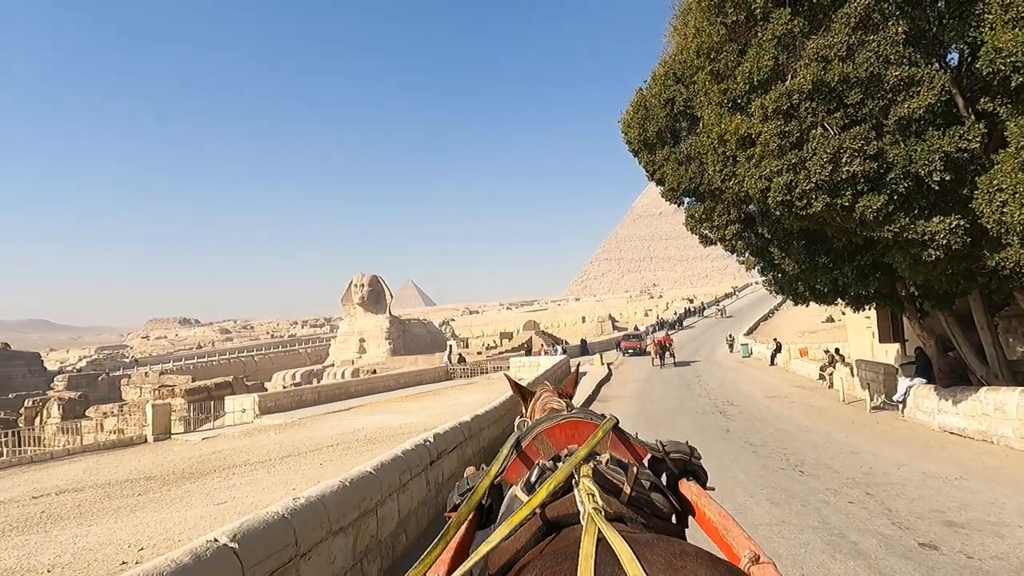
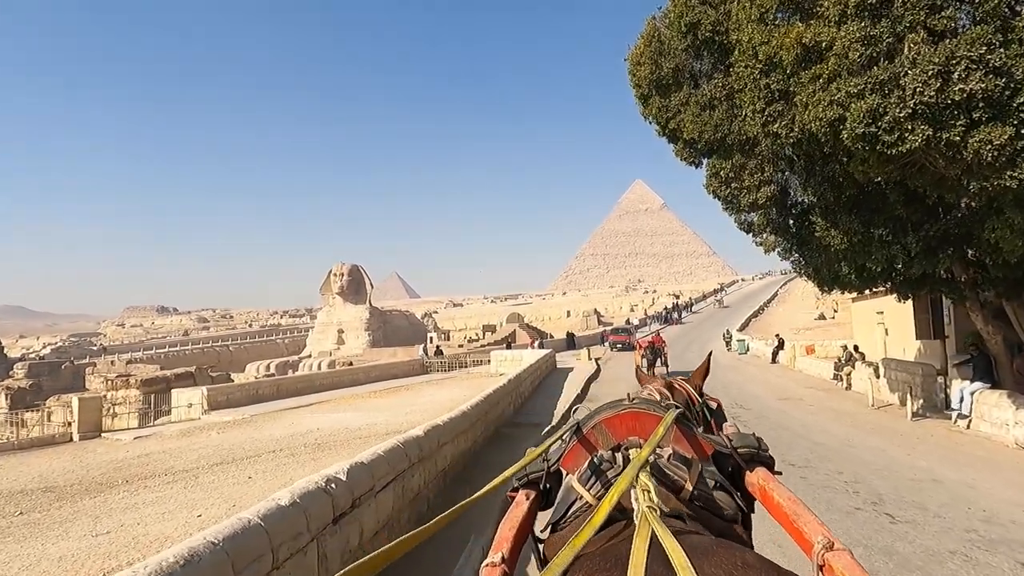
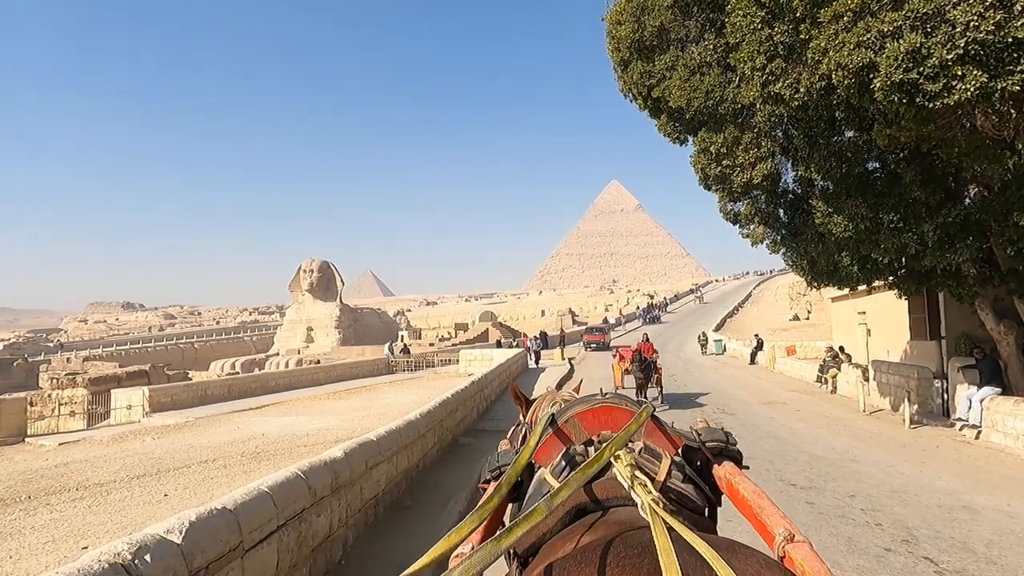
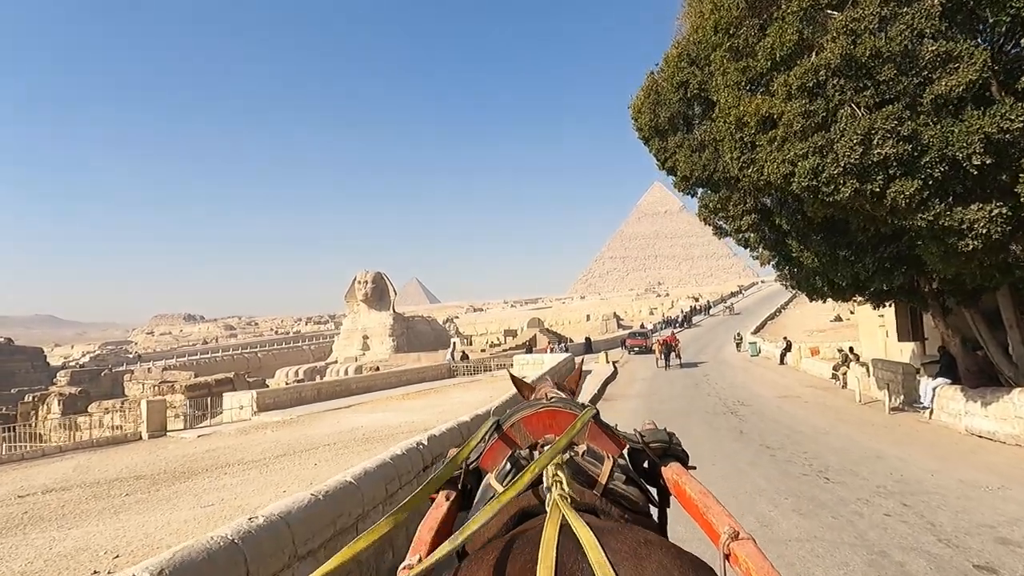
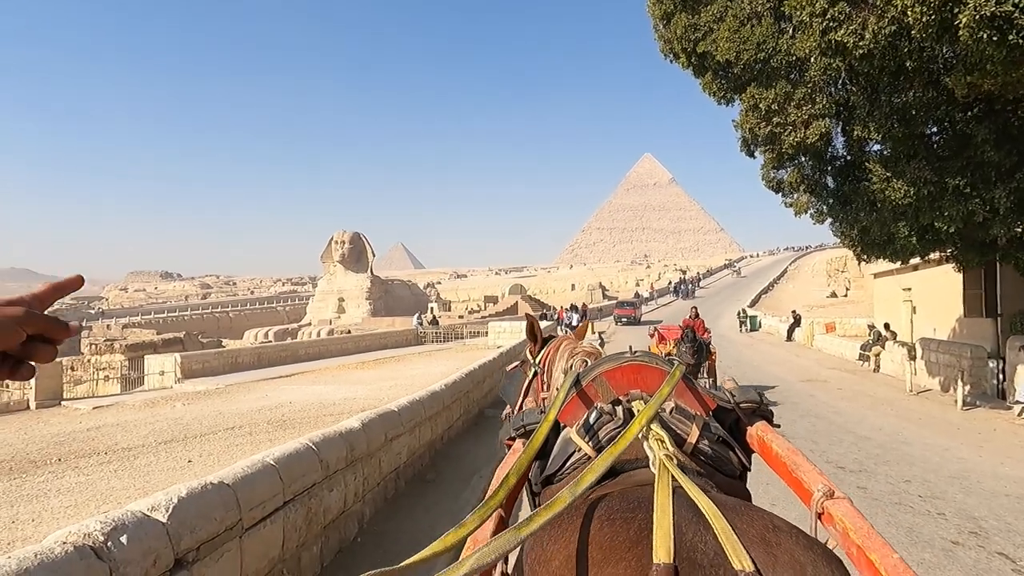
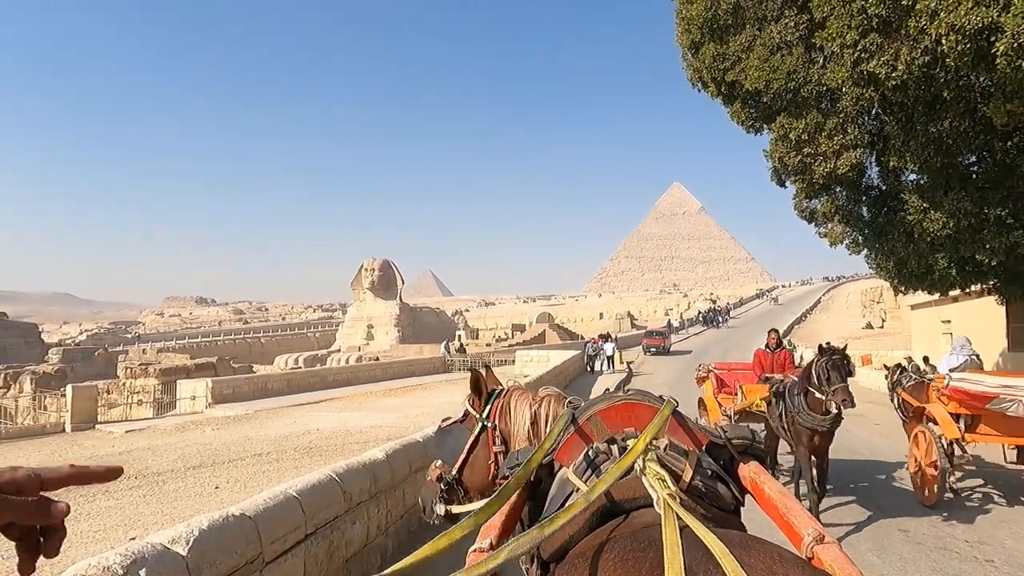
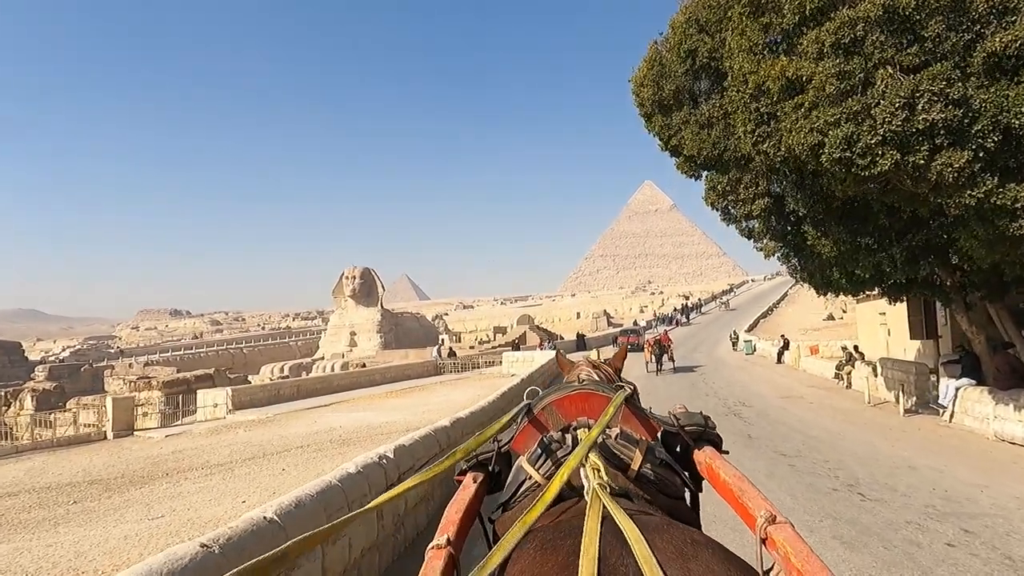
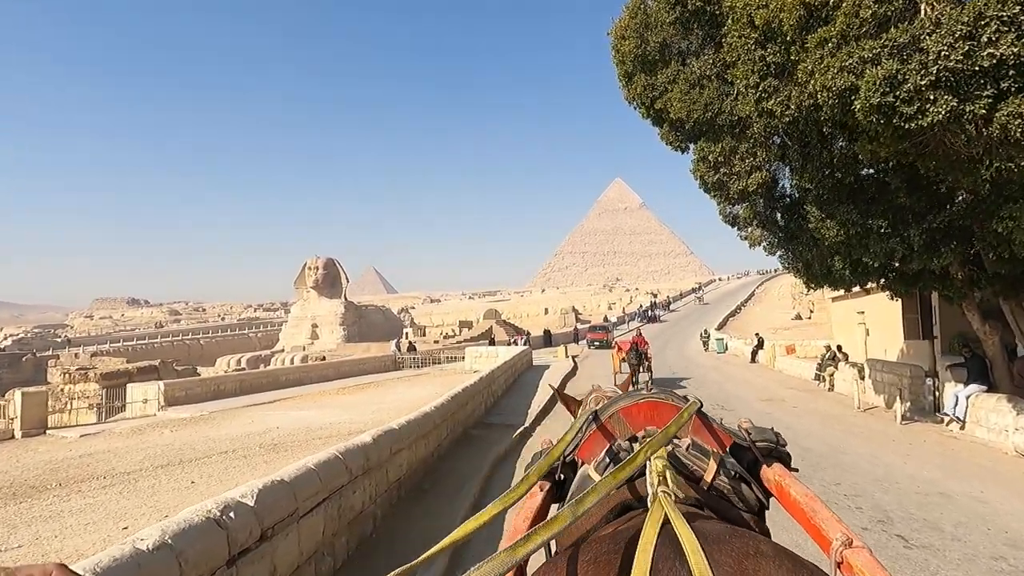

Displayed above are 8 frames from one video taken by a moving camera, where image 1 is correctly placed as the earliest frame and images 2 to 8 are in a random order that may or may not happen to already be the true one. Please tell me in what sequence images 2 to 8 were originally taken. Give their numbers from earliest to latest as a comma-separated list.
4, 7, 2, 8, 3, 5, 6
